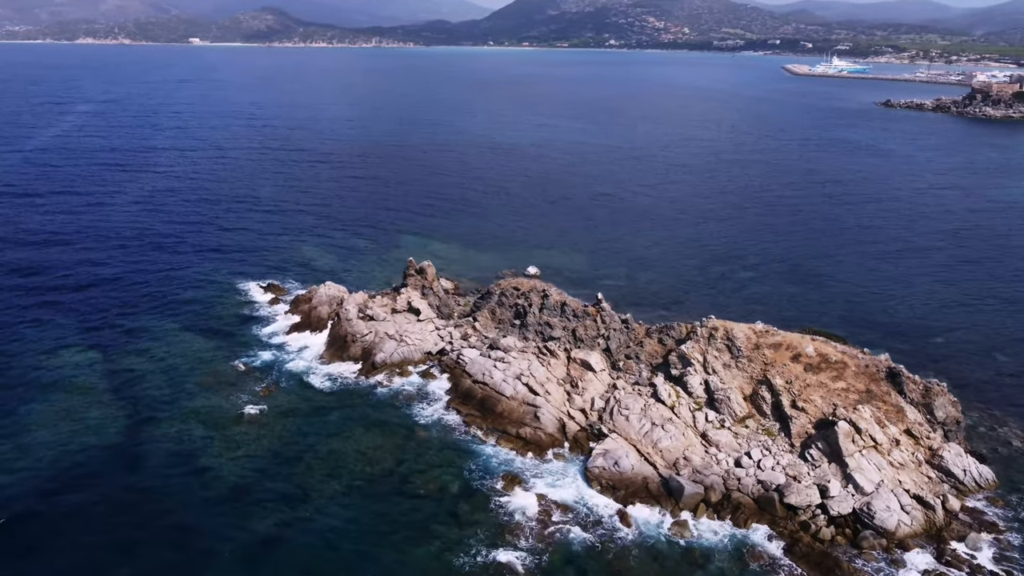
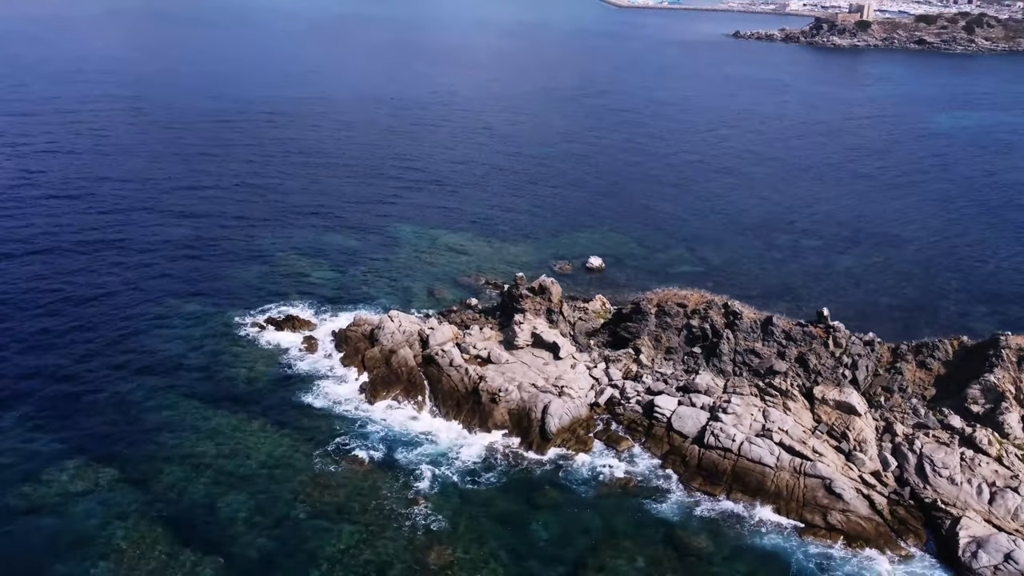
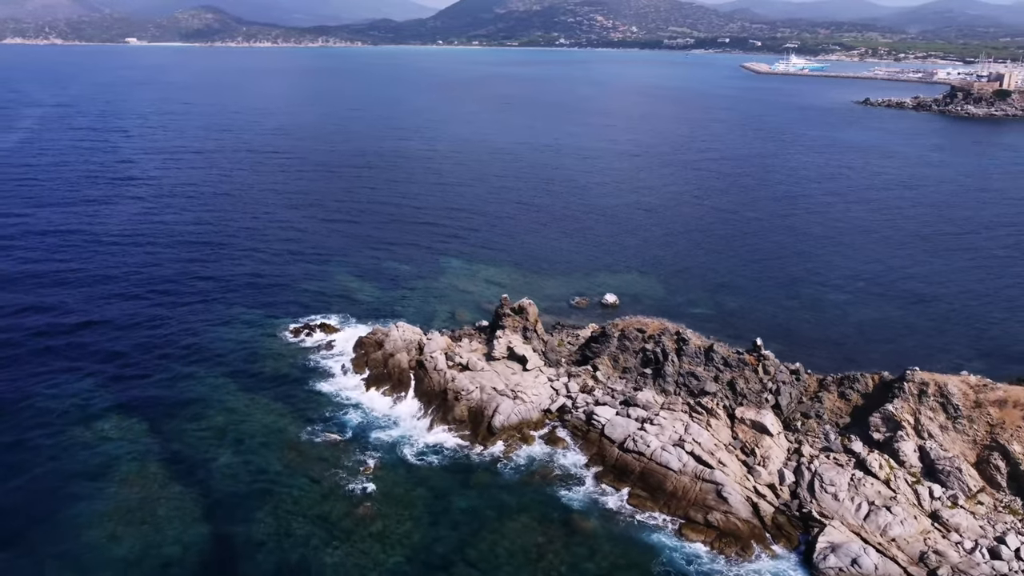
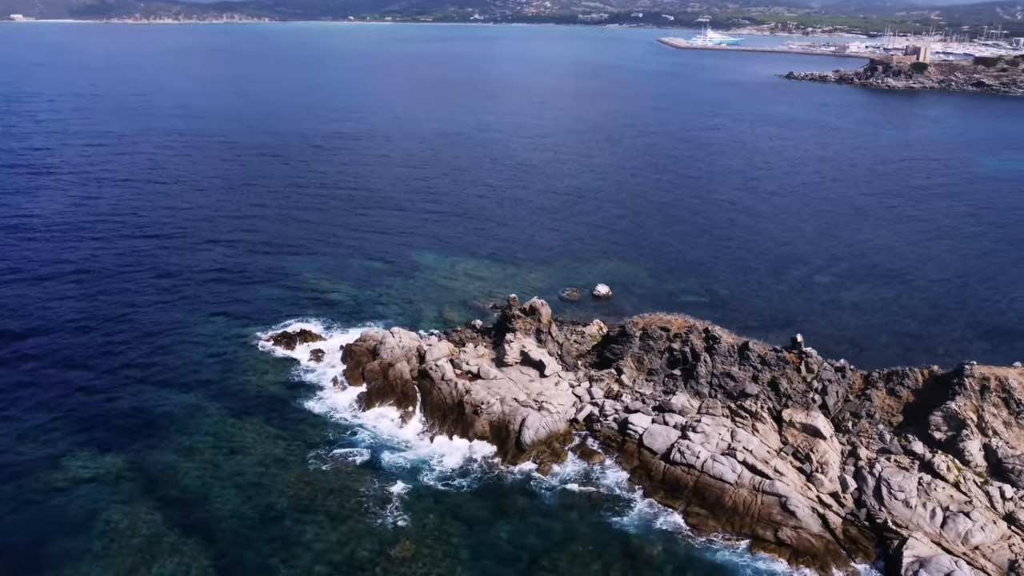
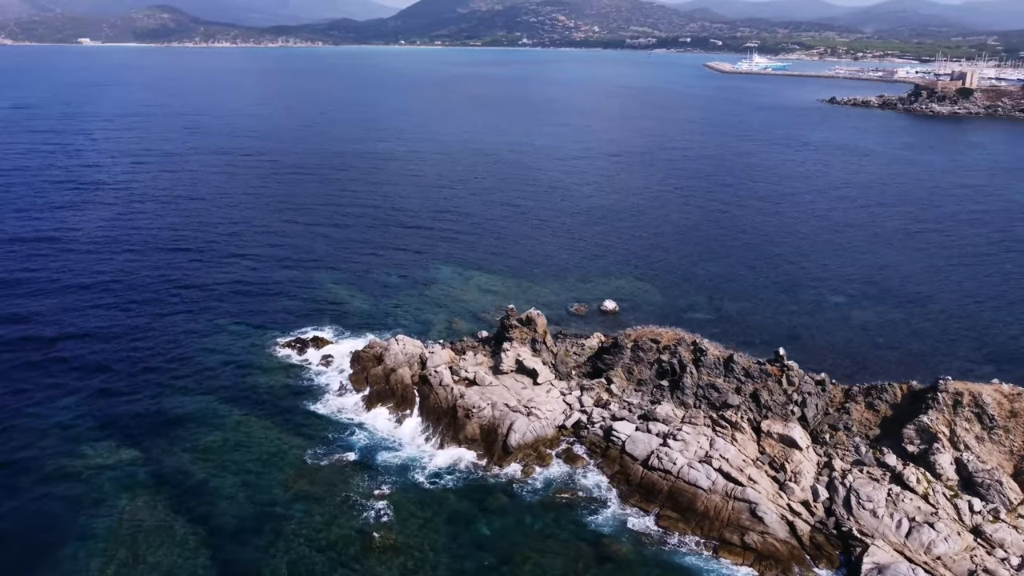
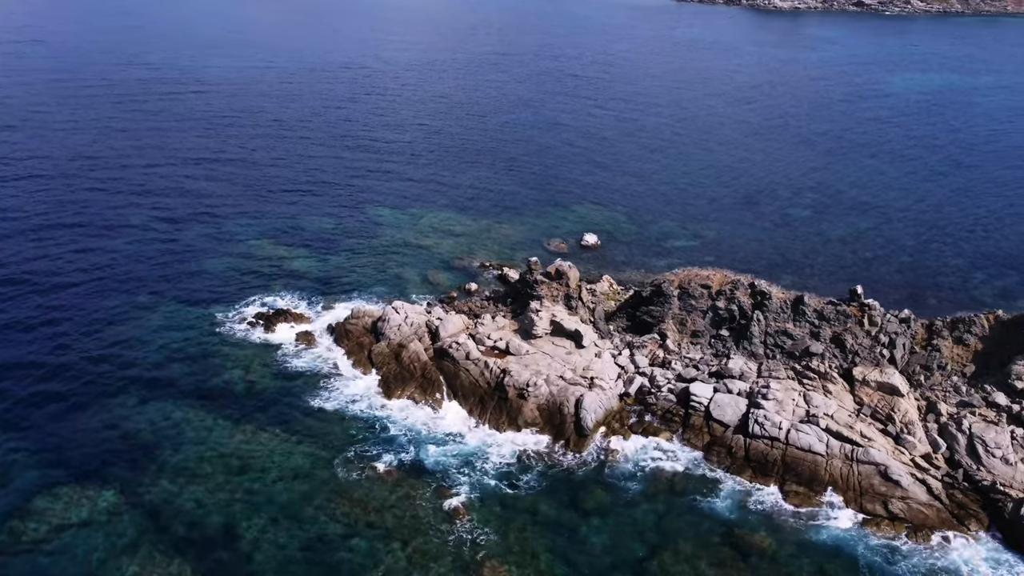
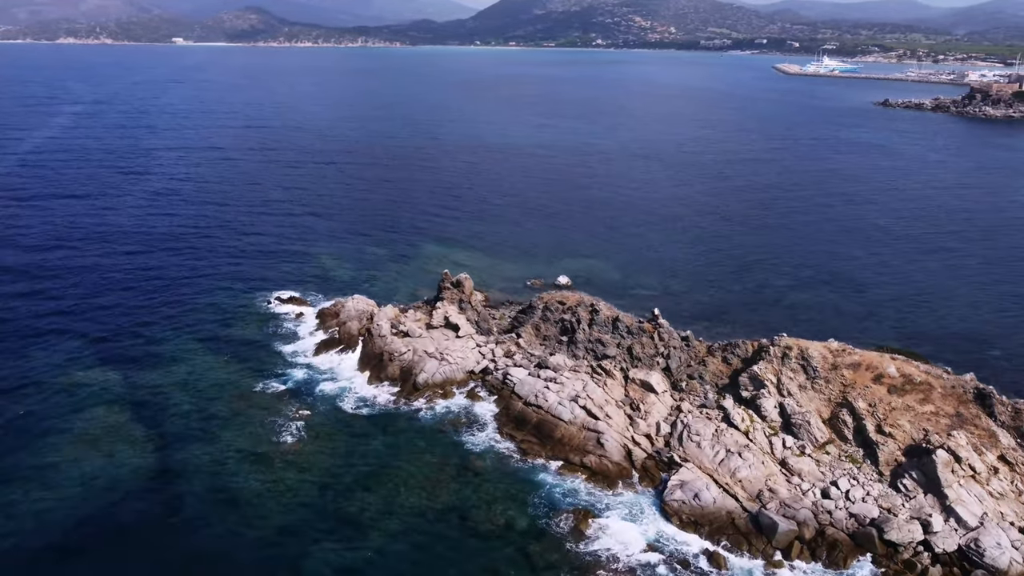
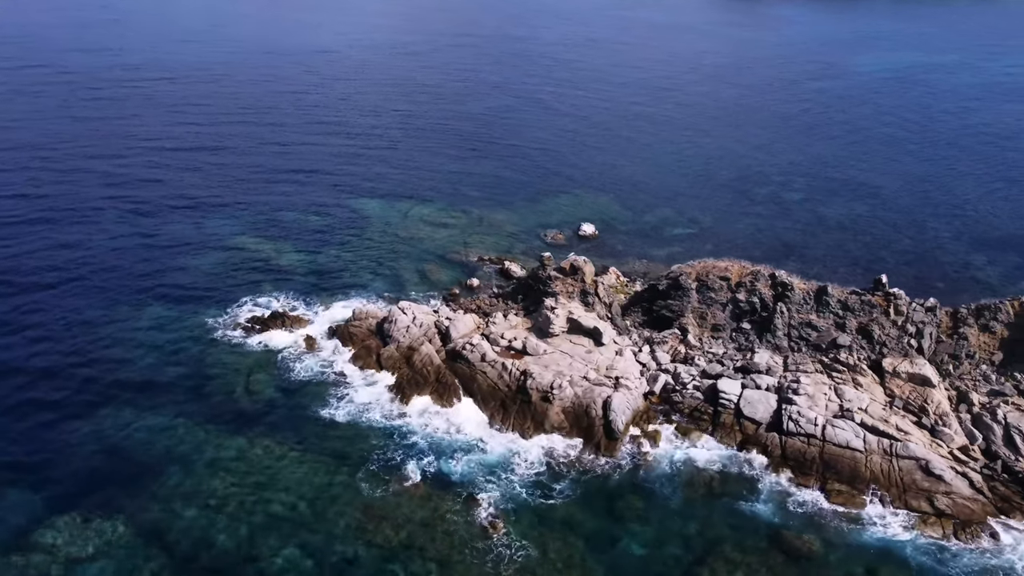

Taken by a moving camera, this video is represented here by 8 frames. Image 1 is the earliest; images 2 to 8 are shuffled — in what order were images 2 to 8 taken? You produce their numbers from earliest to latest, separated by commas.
7, 3, 5, 4, 2, 6, 8
